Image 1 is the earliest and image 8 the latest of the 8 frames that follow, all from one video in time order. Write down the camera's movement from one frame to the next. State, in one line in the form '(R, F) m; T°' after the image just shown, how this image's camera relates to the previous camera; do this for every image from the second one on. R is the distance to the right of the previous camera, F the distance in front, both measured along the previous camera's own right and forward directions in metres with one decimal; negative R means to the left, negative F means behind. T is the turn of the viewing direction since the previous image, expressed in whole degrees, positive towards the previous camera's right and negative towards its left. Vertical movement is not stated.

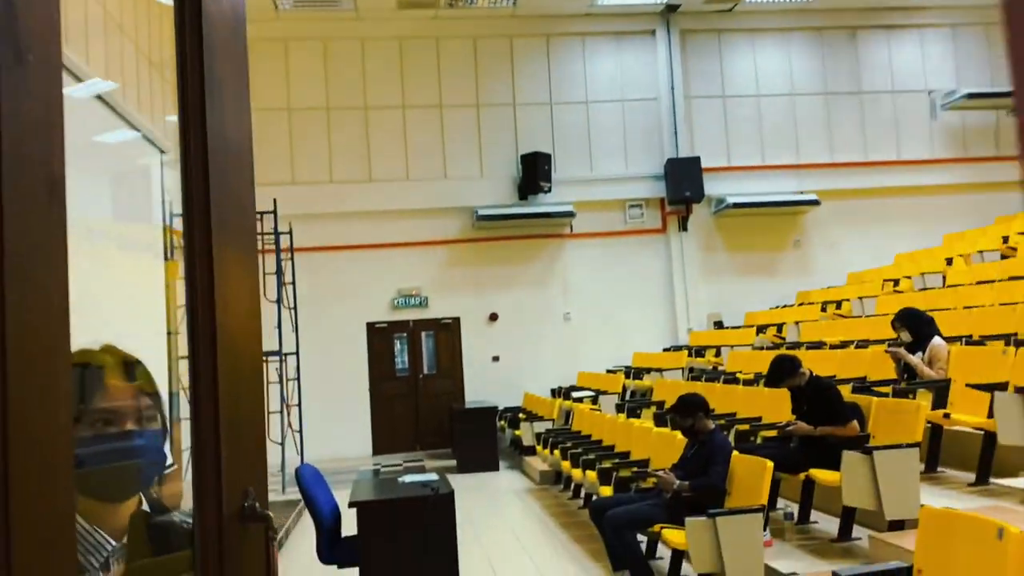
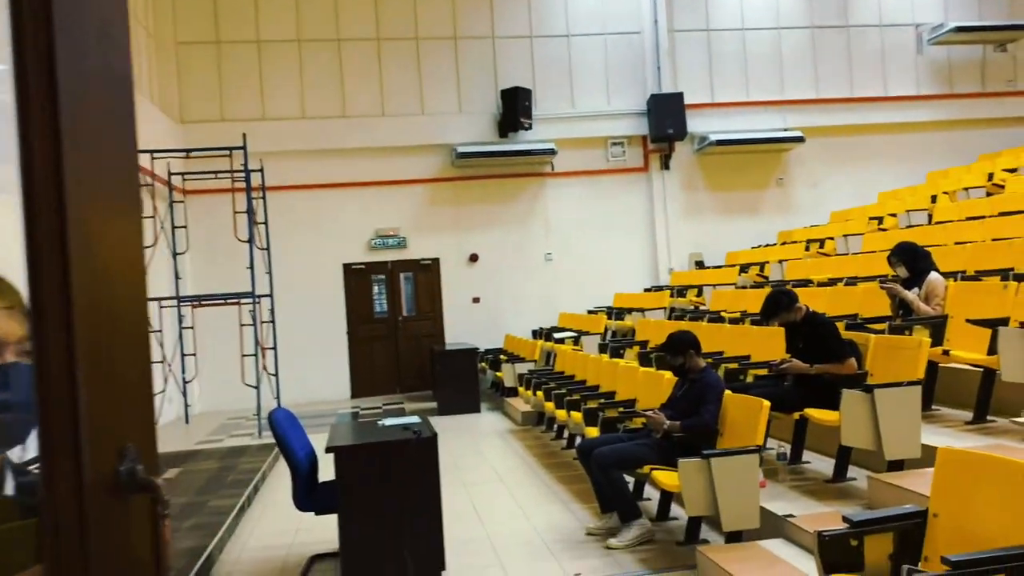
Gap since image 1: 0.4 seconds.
(0.0, +0.2) m; +1°
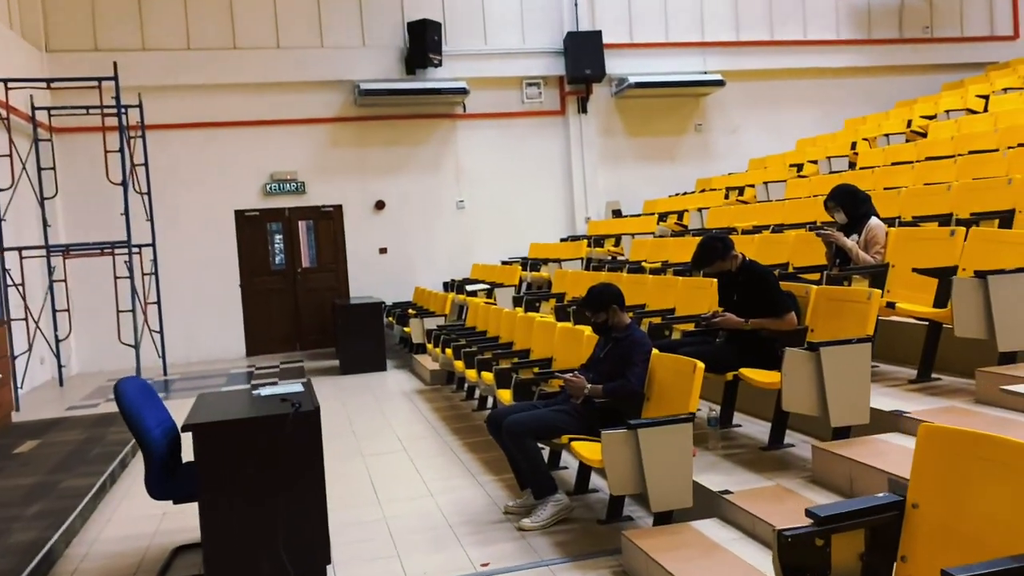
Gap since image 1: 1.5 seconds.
(+0.1, +0.6) m; +5°
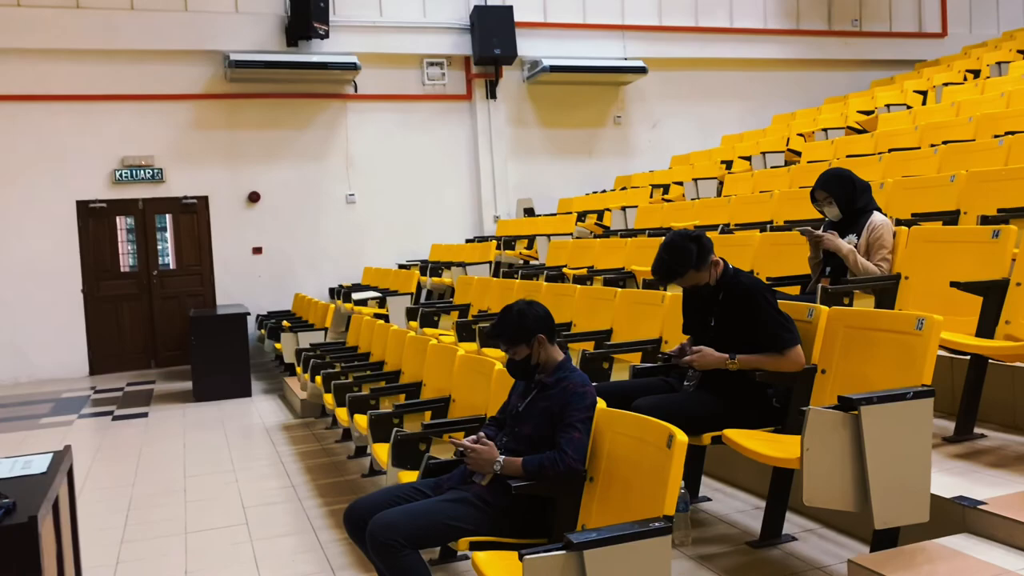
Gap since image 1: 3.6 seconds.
(+0.1, +1.2) m; +6°
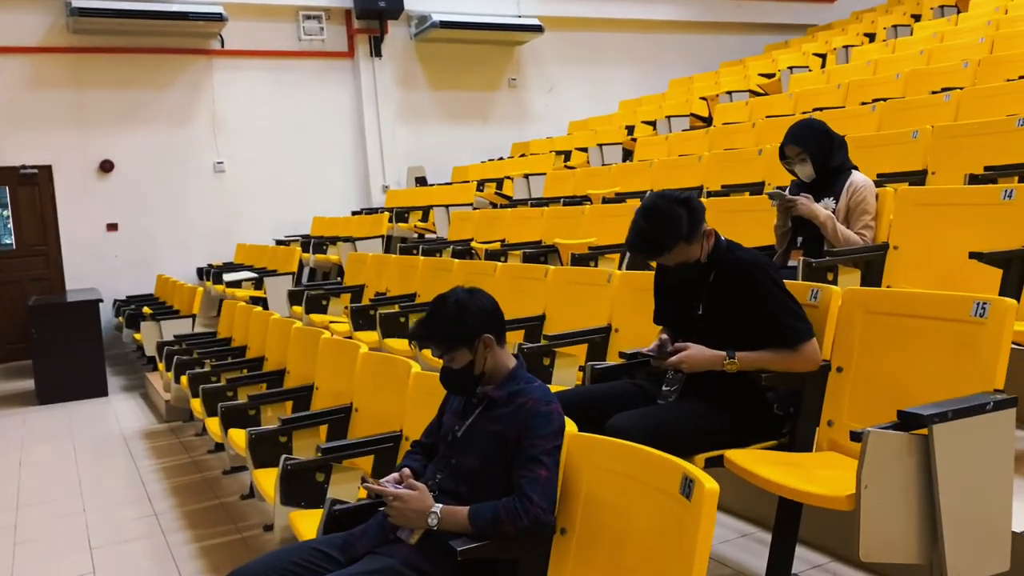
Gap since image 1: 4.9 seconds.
(-0.1, +0.6) m; +8°
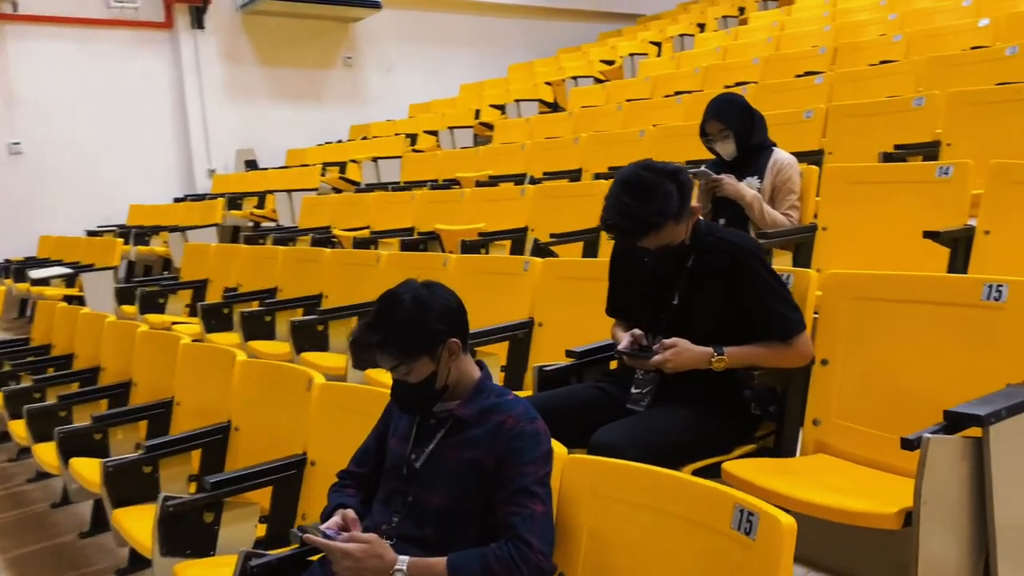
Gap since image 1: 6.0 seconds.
(-0.2, +0.4) m; +12°
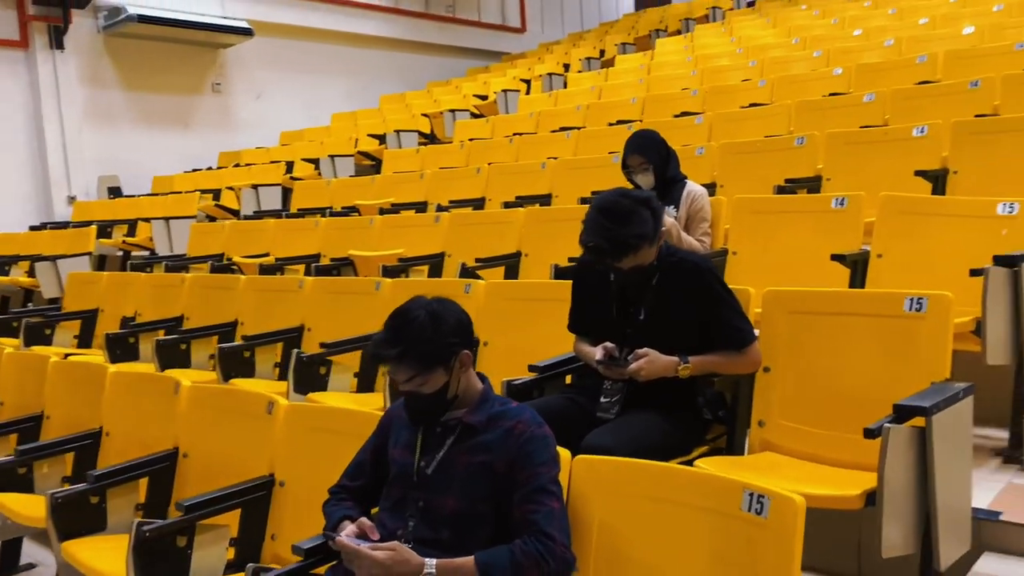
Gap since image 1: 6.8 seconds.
(-0.3, -0.1) m; +10°
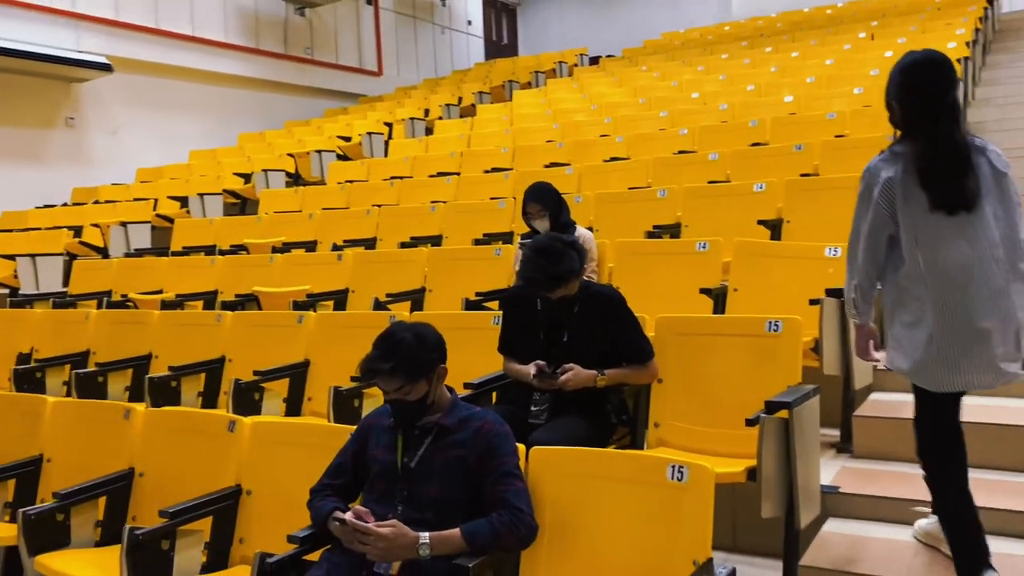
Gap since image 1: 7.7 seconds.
(-0.3, -0.4) m; +10°
